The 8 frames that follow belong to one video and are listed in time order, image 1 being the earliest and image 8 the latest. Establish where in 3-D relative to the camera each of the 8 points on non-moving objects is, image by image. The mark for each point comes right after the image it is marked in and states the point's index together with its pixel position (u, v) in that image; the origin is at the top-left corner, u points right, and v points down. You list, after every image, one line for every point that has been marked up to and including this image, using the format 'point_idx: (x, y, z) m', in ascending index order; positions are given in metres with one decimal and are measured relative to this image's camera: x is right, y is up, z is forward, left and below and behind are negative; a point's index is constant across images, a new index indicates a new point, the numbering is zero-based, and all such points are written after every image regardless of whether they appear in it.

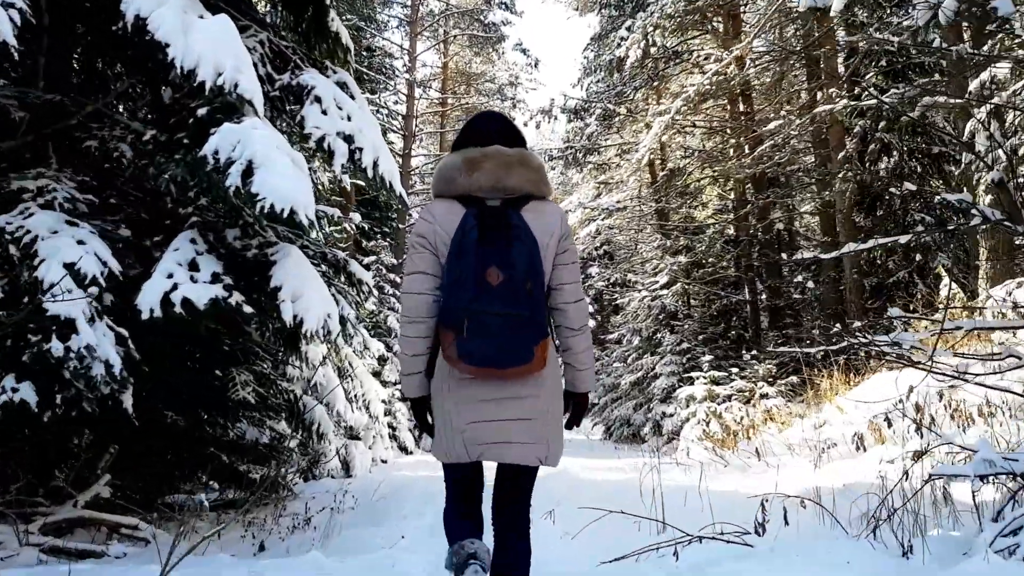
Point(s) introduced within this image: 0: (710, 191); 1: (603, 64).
0: (+5.2, +2.5, +16.9) m
1: (+2.5, +6.2, +17.8) m
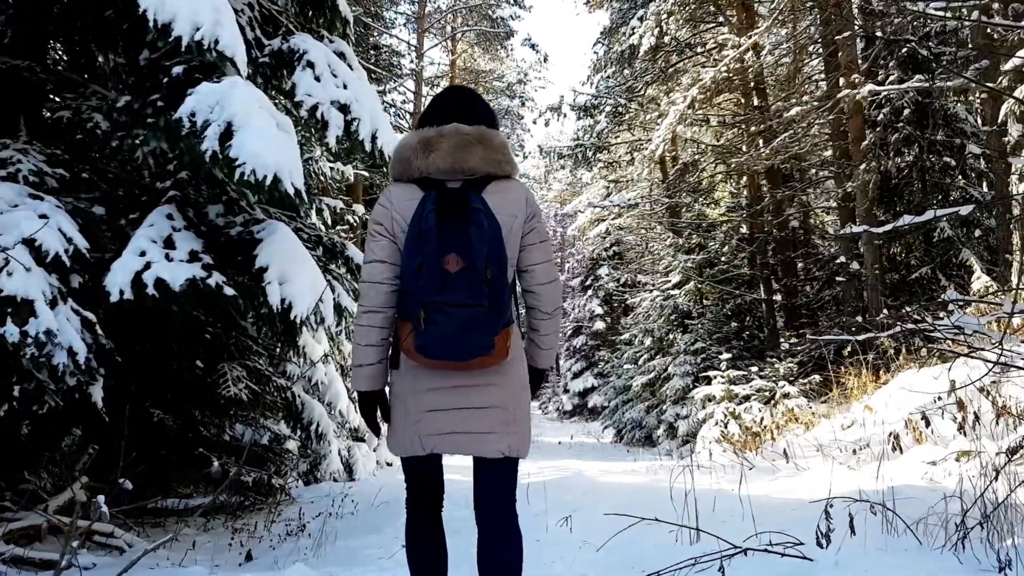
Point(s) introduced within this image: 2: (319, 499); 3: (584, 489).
0: (+5.4, +2.5, +16.5) m
1: (+2.7, +6.2, +17.4) m
2: (-1.7, -1.8, +5.5) m
3: (+0.5, -1.6, +5.1) m
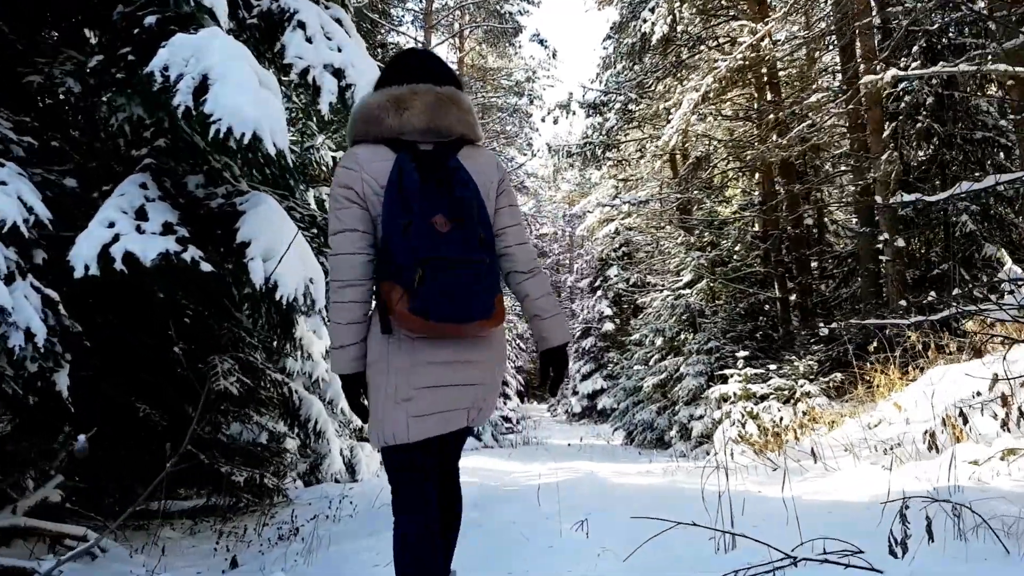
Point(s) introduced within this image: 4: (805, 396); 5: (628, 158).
0: (+5.6, +2.6, +16.2) m
1: (+3.0, +6.2, +17.1) m
2: (-1.6, -1.8, +5.2) m
3: (+0.6, -1.5, +4.8) m
4: (+3.9, -1.5, +8.6) m
5: (+3.2, +3.6, +18.2) m
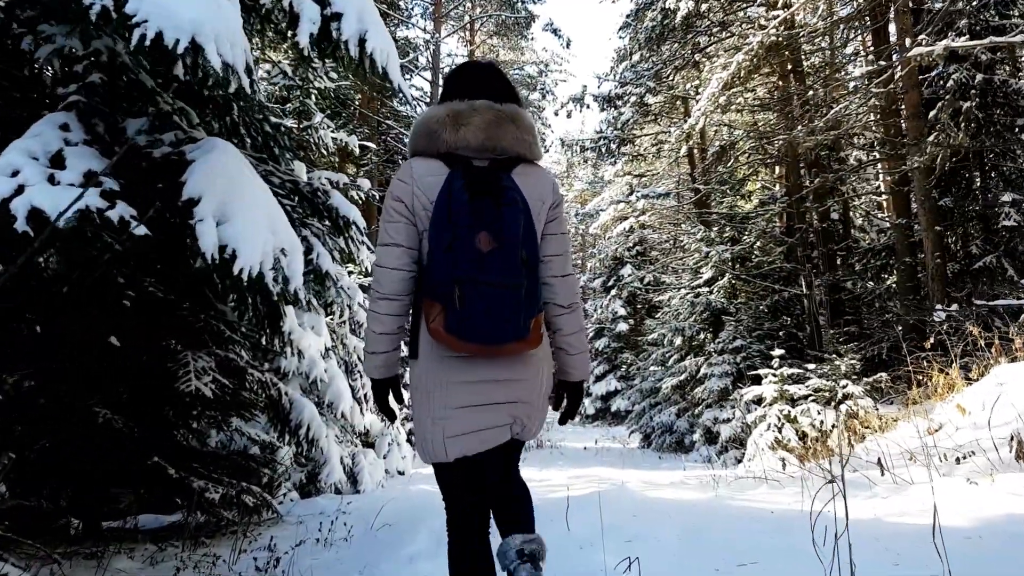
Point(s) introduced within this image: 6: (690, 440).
0: (+5.9, +2.6, +15.5) m
1: (+3.3, +6.3, +16.5) m
2: (-1.5, -1.7, +4.7) m
3: (+0.8, -1.4, +4.1) m
4: (+4.1, -1.4, +7.9) m
5: (+3.6, +3.7, +17.5) m
6: (+4.2, -3.6, +15.1) m
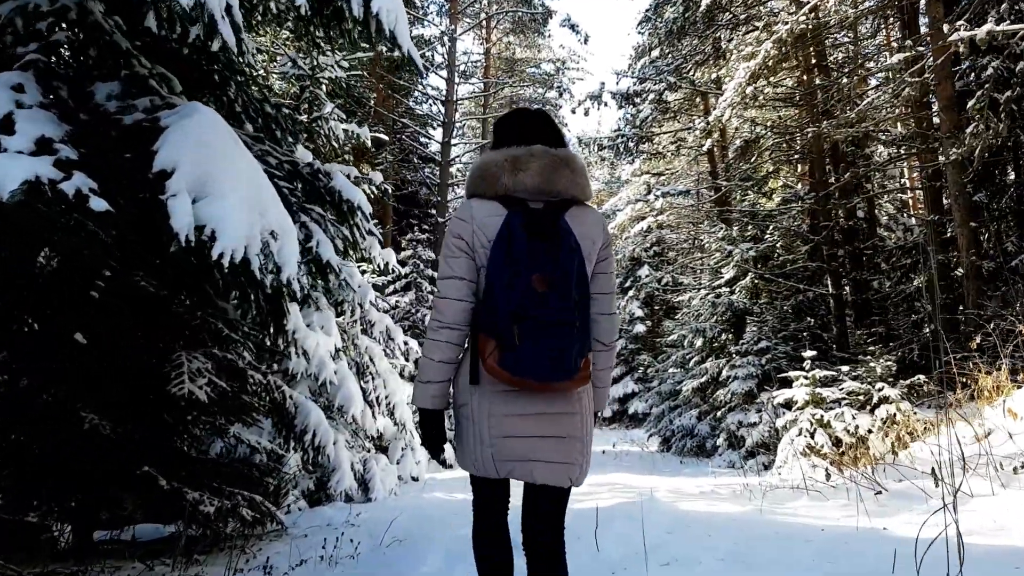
0: (+6.3, +2.7, +15.0) m
1: (+3.7, +6.3, +16.1) m
2: (-1.3, -1.6, +4.4) m
3: (+0.9, -1.4, +3.8) m
4: (+4.3, -1.3, +7.5) m
5: (+4.0, +3.7, +17.1) m
6: (+4.6, -3.6, +14.7) m
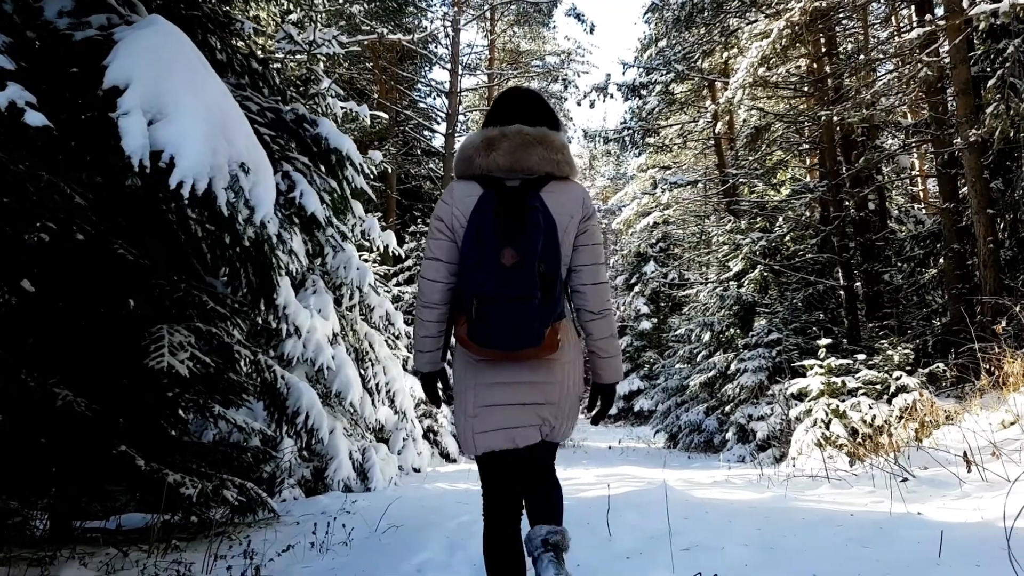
0: (+6.4, +2.8, +14.7) m
1: (+3.8, +6.5, +15.8) m
2: (-1.3, -1.5, +4.2) m
3: (+0.9, -1.2, +3.6) m
4: (+4.4, -1.2, +7.2) m
5: (+4.1, +3.9, +16.8) m
6: (+4.7, -3.4, +14.5) m
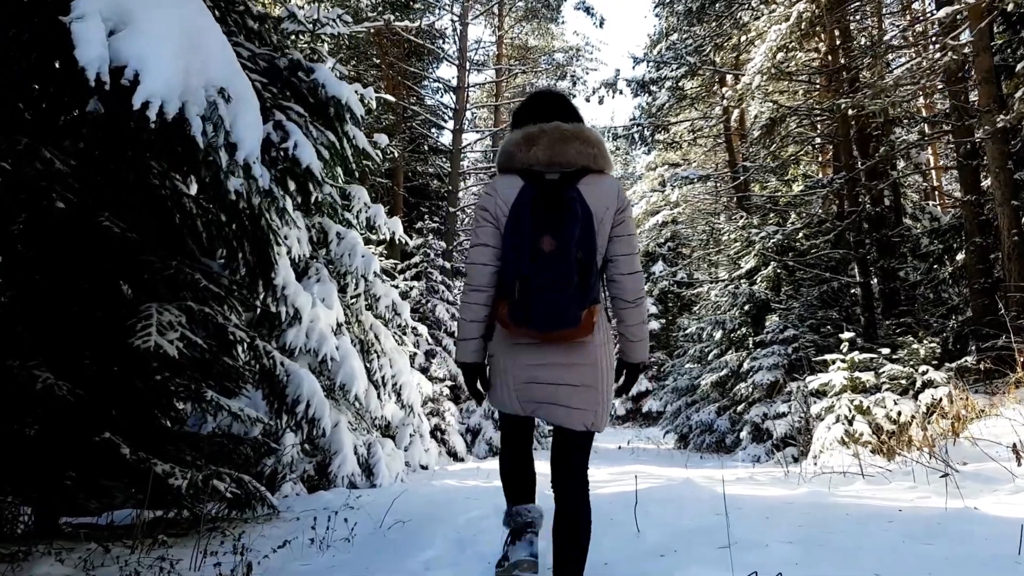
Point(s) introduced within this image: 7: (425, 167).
0: (+6.6, +2.9, +14.4) m
1: (+4.0, +6.5, +15.6) m
2: (-1.2, -1.4, +3.9) m
3: (+1.0, -1.1, +3.3) m
4: (+4.5, -1.1, +6.9) m
5: (+4.3, +3.9, +16.6) m
6: (+4.9, -3.3, +14.2) m
7: (-2.0, +2.8, +14.6) m
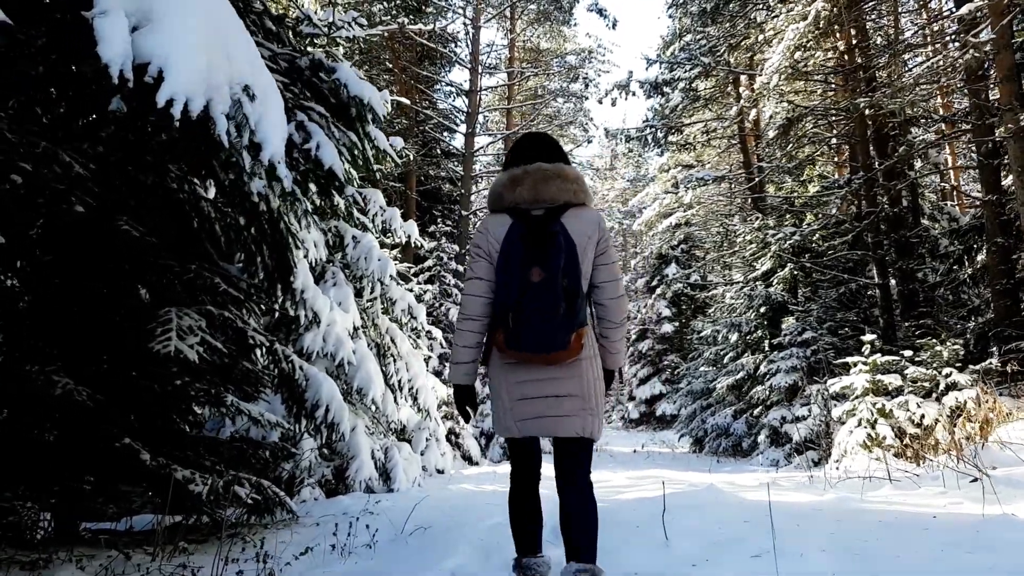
0: (+6.9, +2.9, +14.3) m
1: (+4.3, +6.5, +15.5) m
2: (-1.1, -1.4, +3.9) m
3: (+1.1, -1.1, +3.3) m
4: (+4.7, -1.1, +6.8) m
5: (+4.7, +3.9, +16.5) m
6: (+5.2, -3.4, +14.0) m
7: (-1.7, +2.7, +14.6) m
